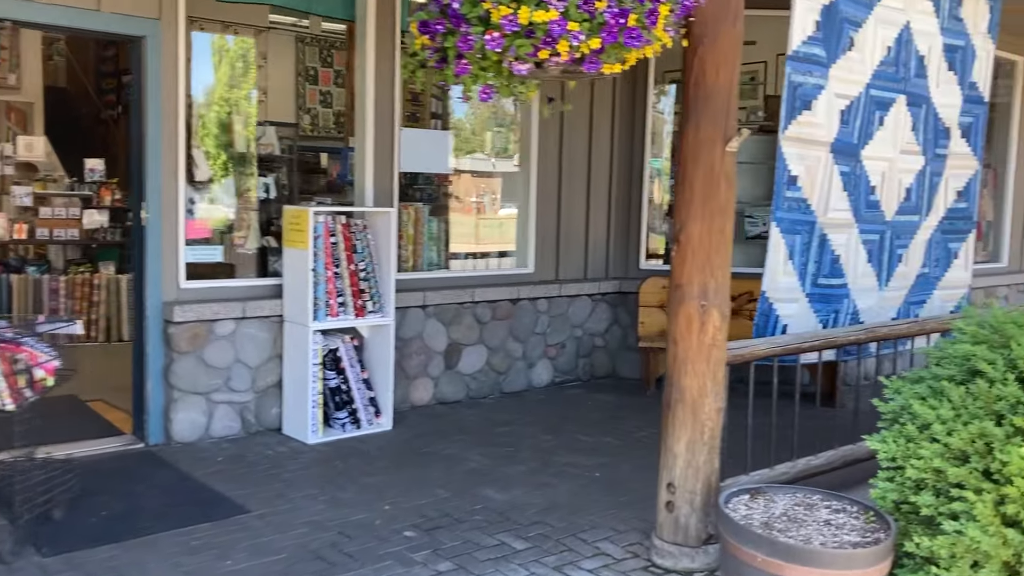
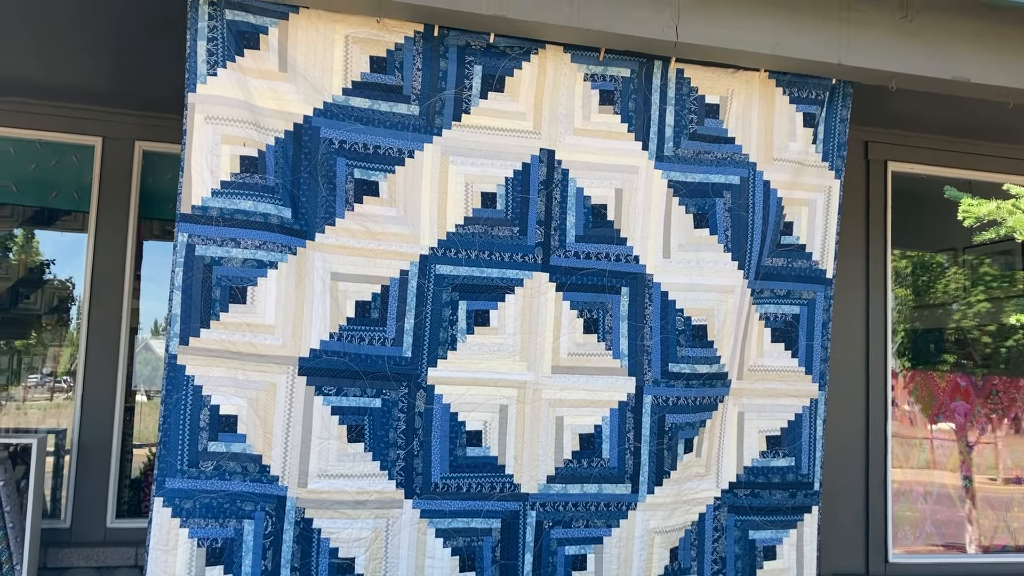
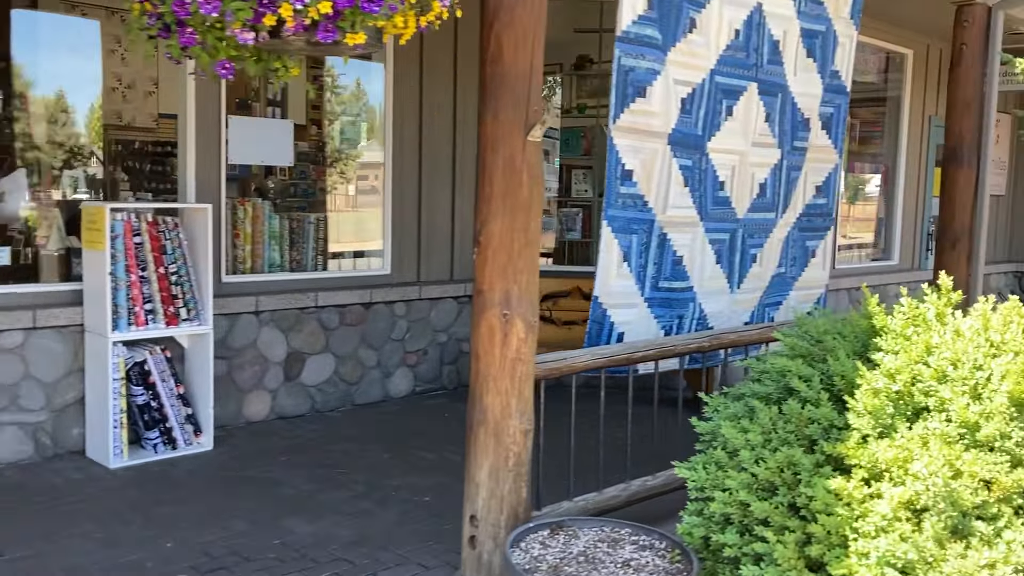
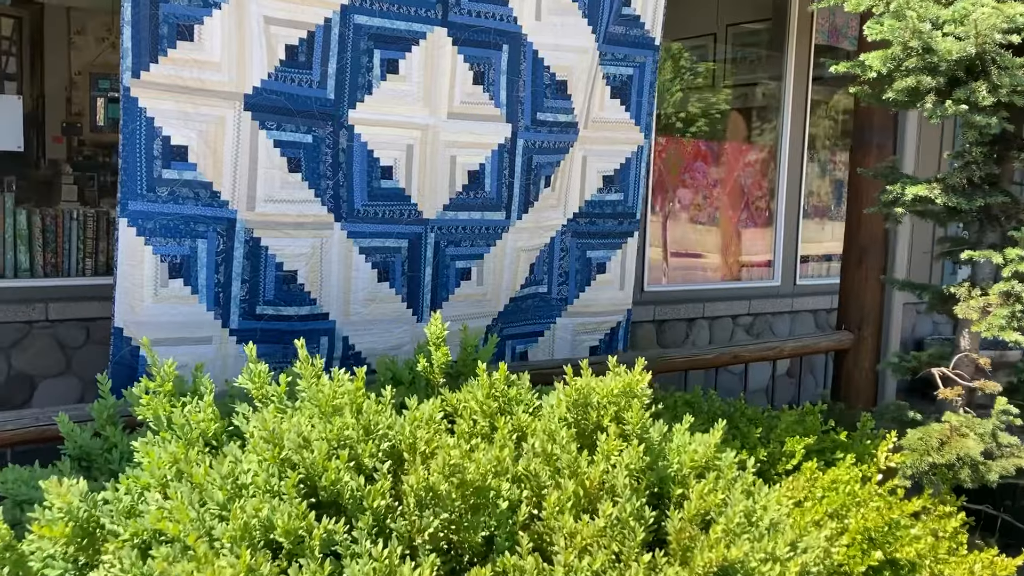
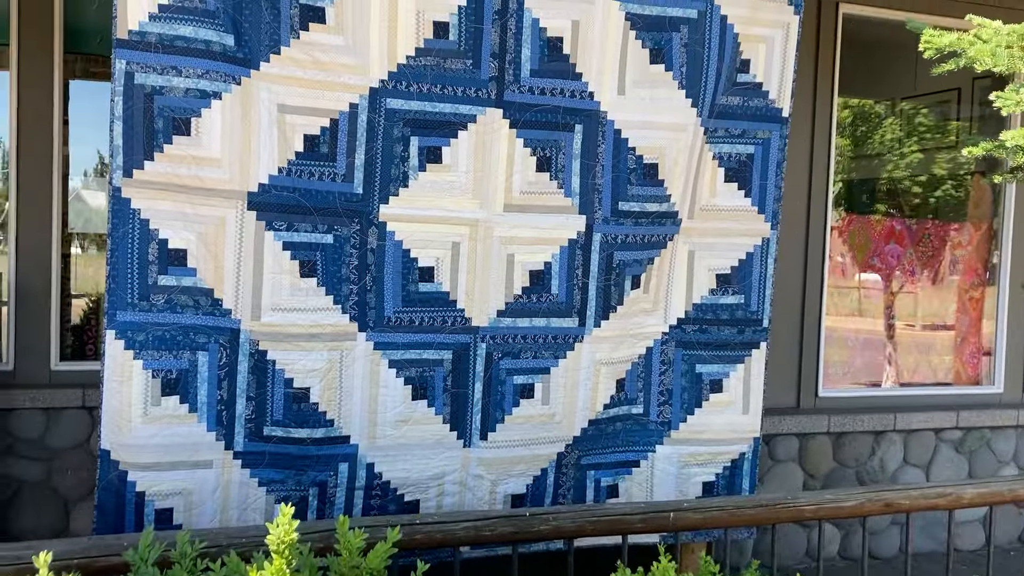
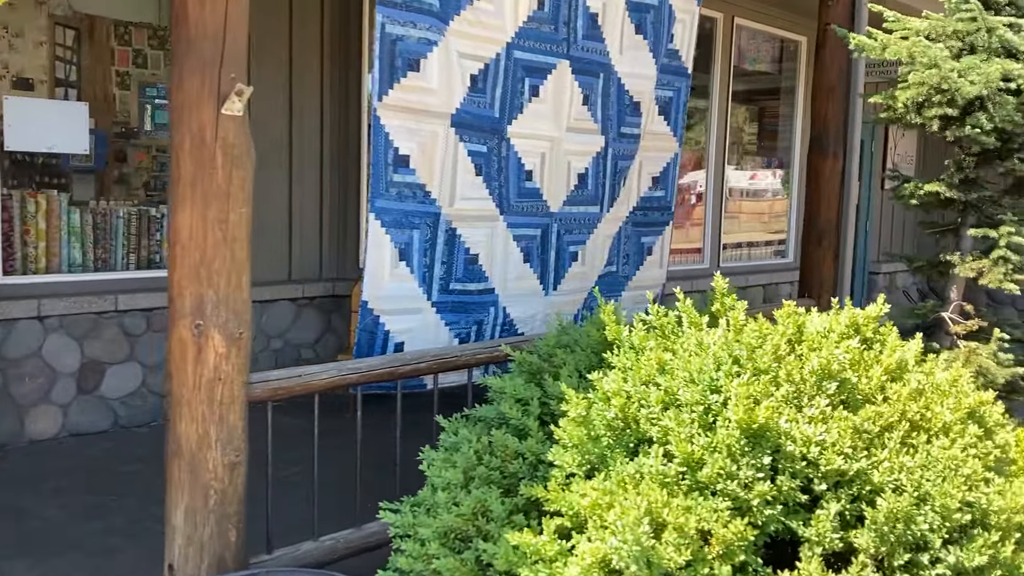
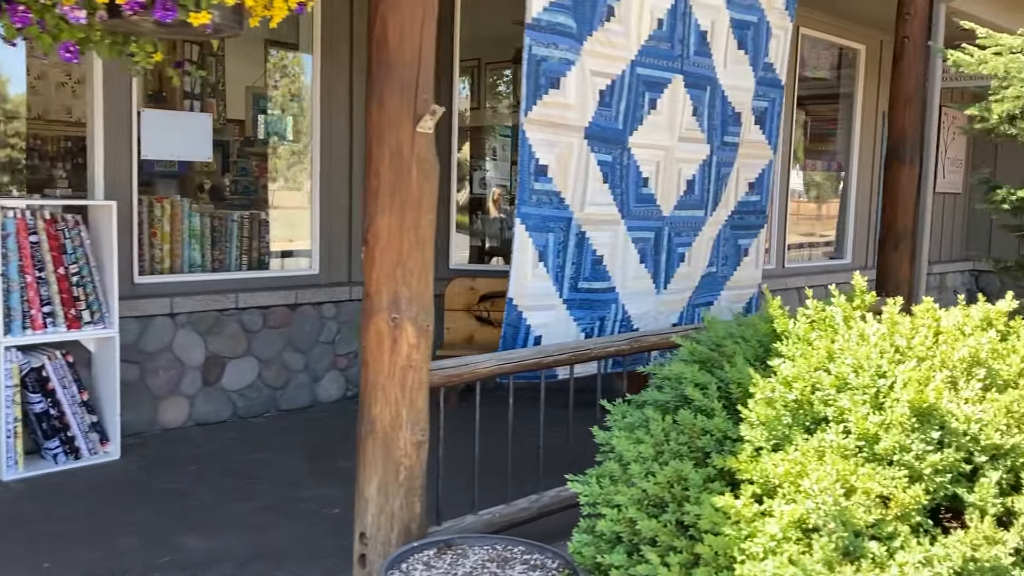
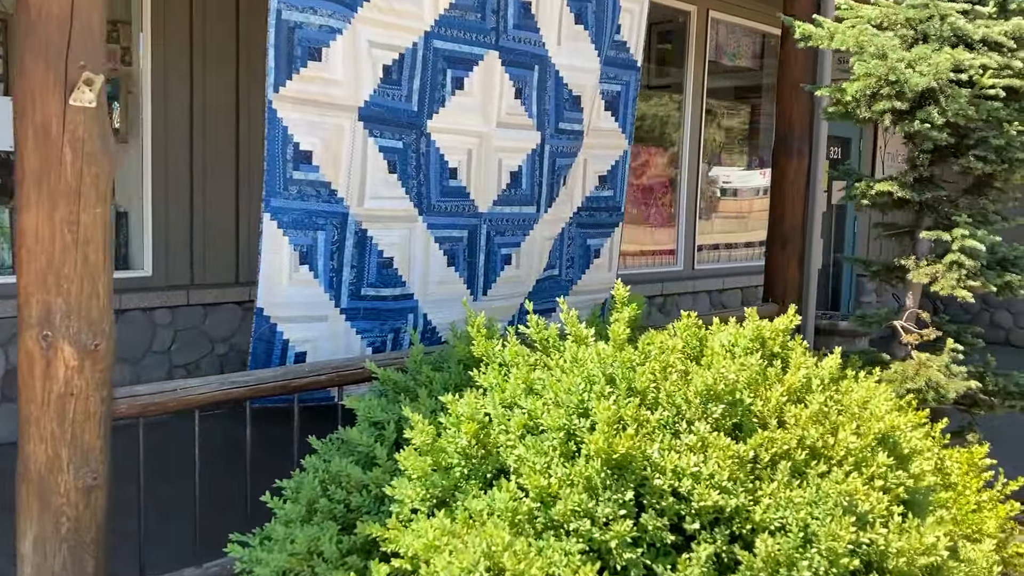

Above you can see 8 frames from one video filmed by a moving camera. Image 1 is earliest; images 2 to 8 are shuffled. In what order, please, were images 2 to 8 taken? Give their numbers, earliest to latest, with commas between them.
3, 7, 6, 8, 4, 5, 2
